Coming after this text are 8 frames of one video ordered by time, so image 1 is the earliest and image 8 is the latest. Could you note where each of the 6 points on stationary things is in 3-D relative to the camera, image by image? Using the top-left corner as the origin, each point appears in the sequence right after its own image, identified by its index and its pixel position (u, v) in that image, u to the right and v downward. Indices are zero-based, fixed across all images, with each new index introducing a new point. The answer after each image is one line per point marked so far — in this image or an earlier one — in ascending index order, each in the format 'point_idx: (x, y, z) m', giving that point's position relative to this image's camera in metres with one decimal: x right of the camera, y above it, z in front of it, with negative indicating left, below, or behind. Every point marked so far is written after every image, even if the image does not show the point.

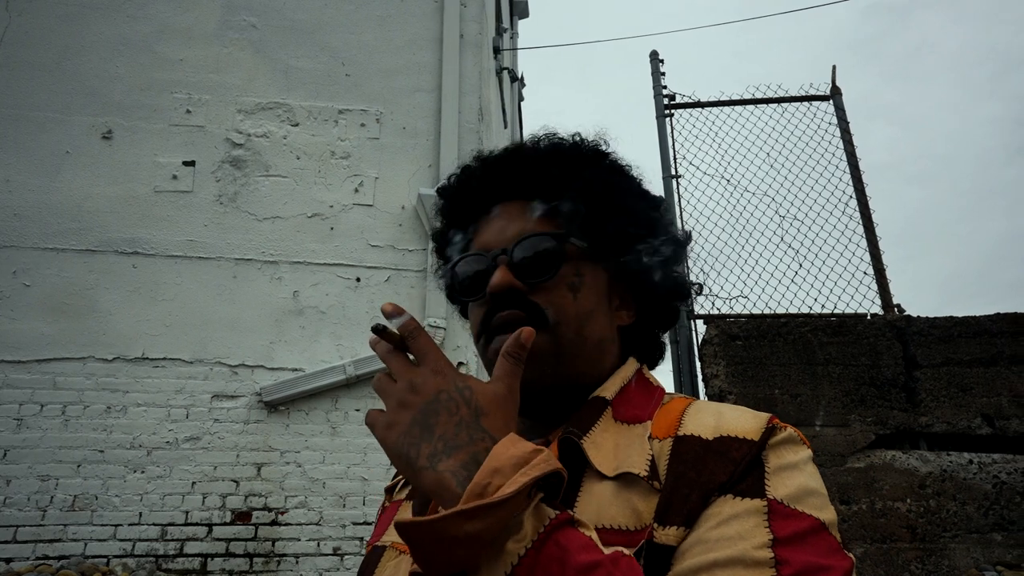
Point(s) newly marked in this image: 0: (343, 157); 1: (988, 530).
0: (-1.2, +0.9, +4.7) m
1: (+2.1, -1.0, +2.9) m
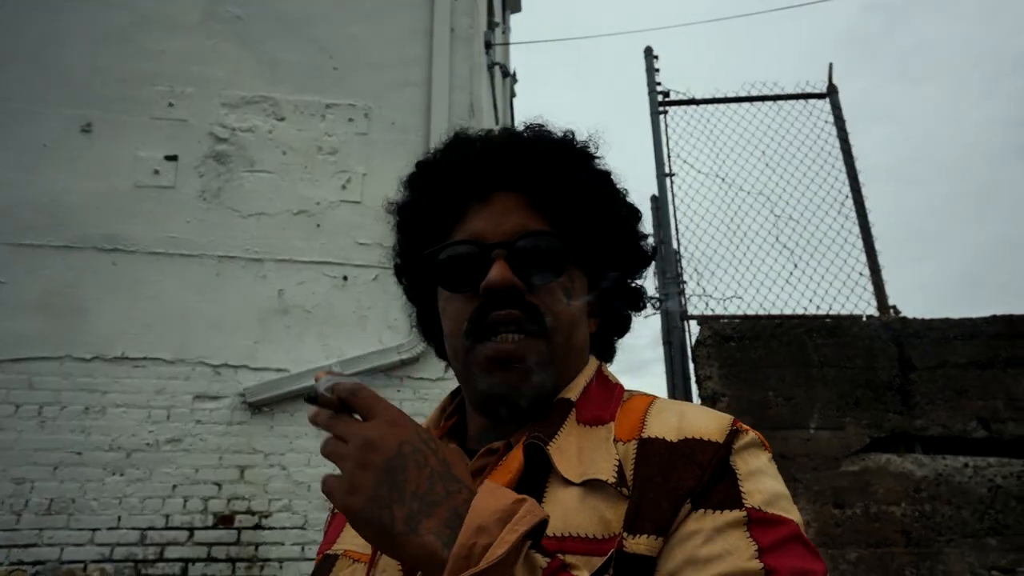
0: (-1.2, +0.9, +4.6) m
1: (+2.0, -1.0, +2.9) m
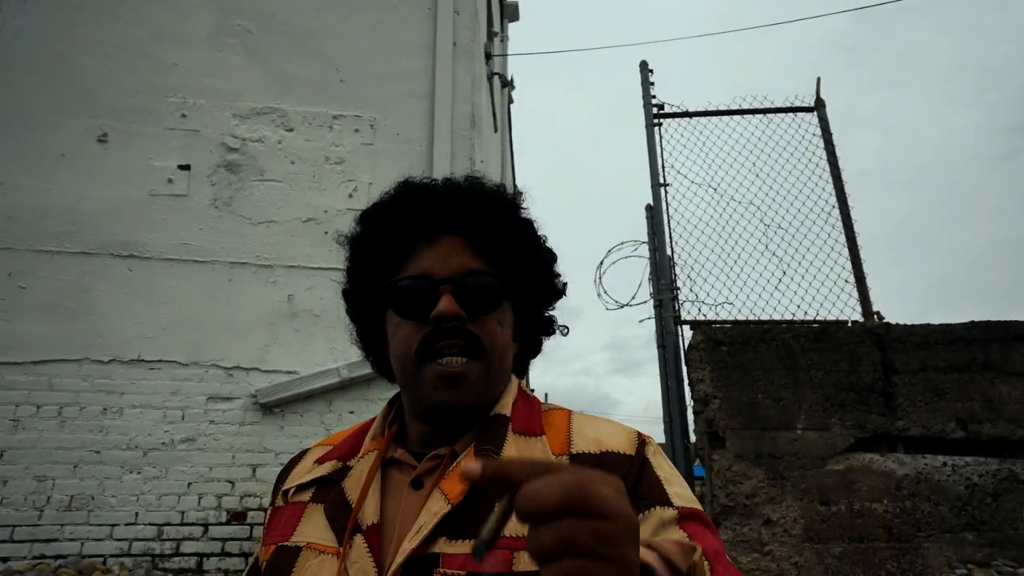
0: (-1.2, +0.9, +4.8) m
1: (+2.0, -1.1, +3.1) m
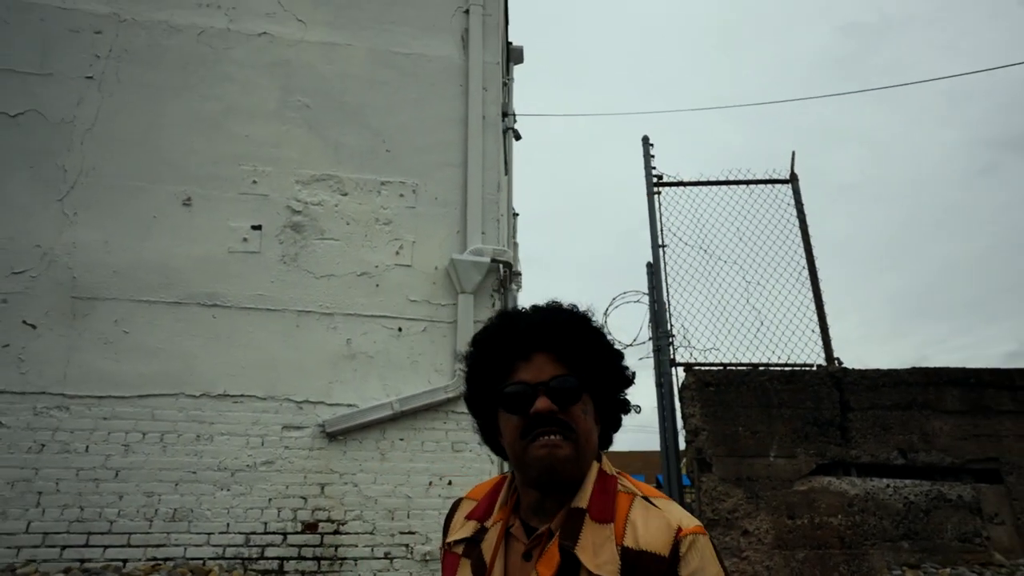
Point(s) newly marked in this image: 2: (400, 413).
0: (-1.0, +0.5, +5.6) m
1: (+2.2, -1.5, +4.0) m
2: (-0.8, -0.9, +5.0) m
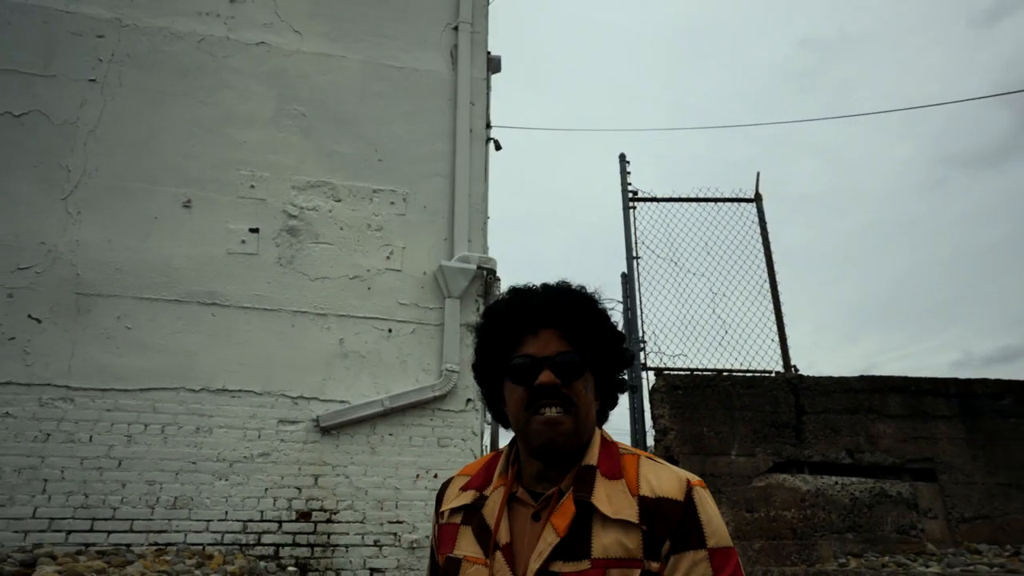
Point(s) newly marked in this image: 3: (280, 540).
0: (-1.2, +0.5, +5.9) m
1: (+2.1, -1.6, +4.4) m
2: (-1.0, -0.9, +5.3) m
3: (-1.6, -1.8, +4.8) m
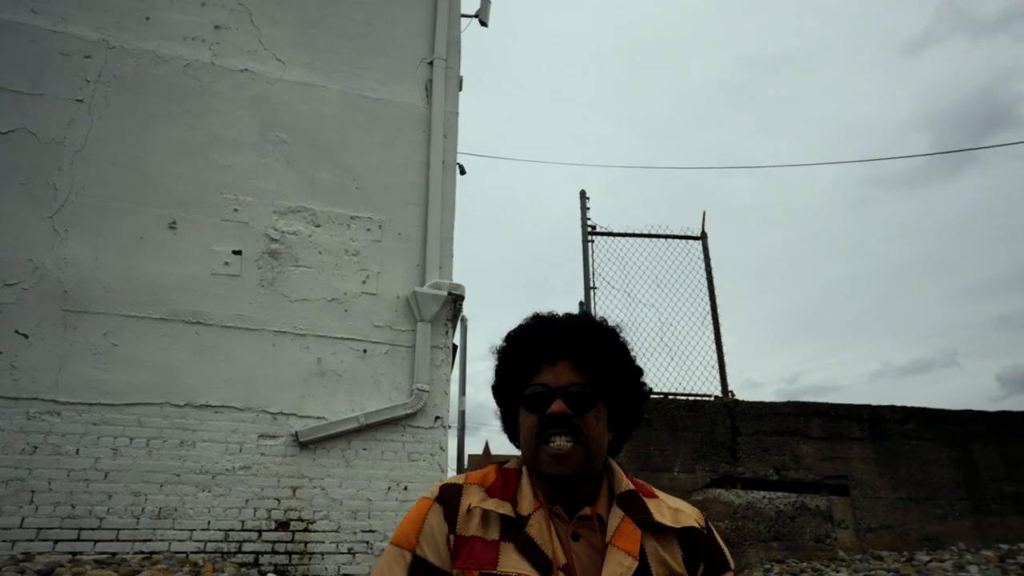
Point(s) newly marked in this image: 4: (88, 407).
0: (-1.4, +0.3, +6.3) m
1: (+1.9, -1.9, +5.1) m
2: (-1.2, -1.1, +5.7) m
3: (-1.9, -2.0, +5.1) m
4: (-3.2, -0.9, +5.1) m
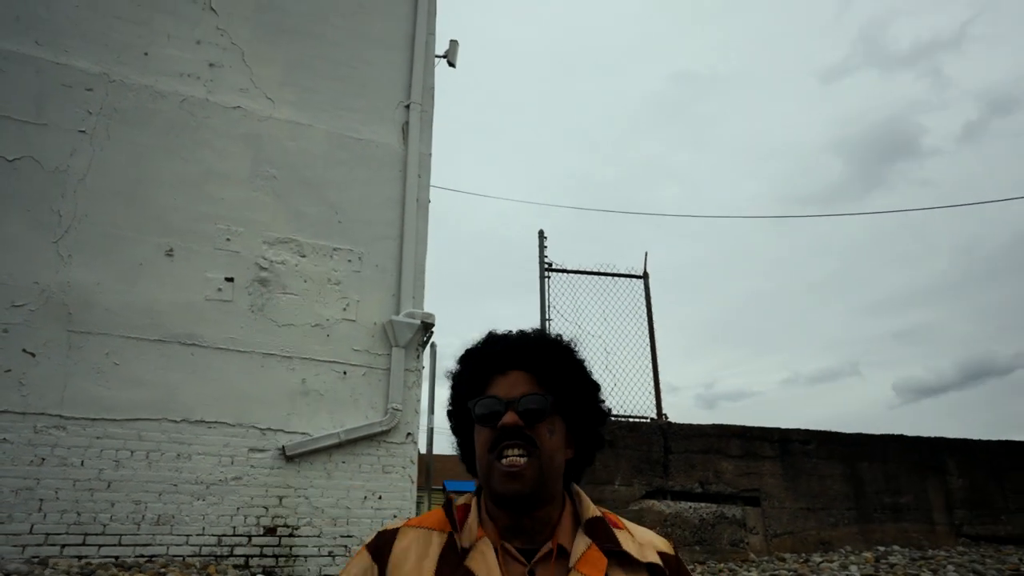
0: (-1.8, 0.0, +6.9) m
1: (+1.6, -2.2, +6.0) m
2: (-1.6, -1.4, +6.3) m
3: (-2.2, -2.2, +5.7) m
4: (-3.4, -1.1, +5.5) m
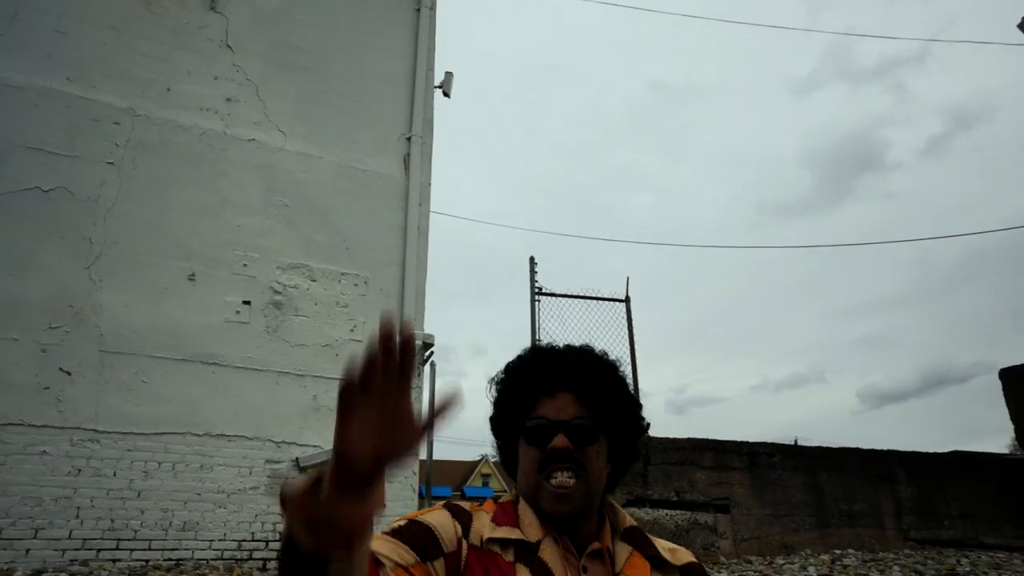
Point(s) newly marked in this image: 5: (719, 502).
0: (-1.8, -0.2, +7.4) m
1: (+1.5, -2.5, +6.7) m
2: (-1.6, -1.7, +6.9) m
3: (-2.2, -2.4, +6.2) m
4: (-3.4, -1.3, +6.0) m
5: (+2.2, -2.3, +7.2) m
